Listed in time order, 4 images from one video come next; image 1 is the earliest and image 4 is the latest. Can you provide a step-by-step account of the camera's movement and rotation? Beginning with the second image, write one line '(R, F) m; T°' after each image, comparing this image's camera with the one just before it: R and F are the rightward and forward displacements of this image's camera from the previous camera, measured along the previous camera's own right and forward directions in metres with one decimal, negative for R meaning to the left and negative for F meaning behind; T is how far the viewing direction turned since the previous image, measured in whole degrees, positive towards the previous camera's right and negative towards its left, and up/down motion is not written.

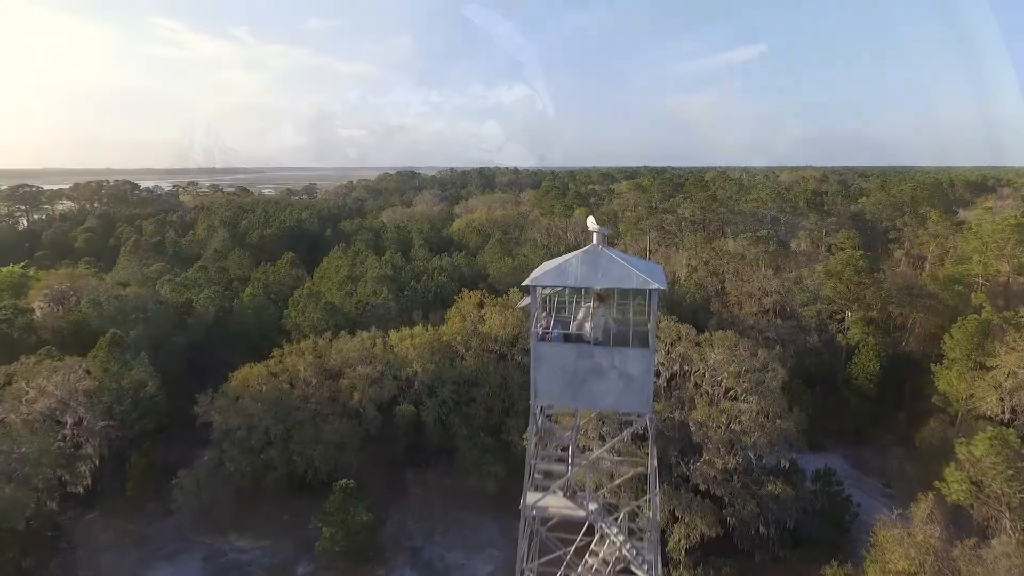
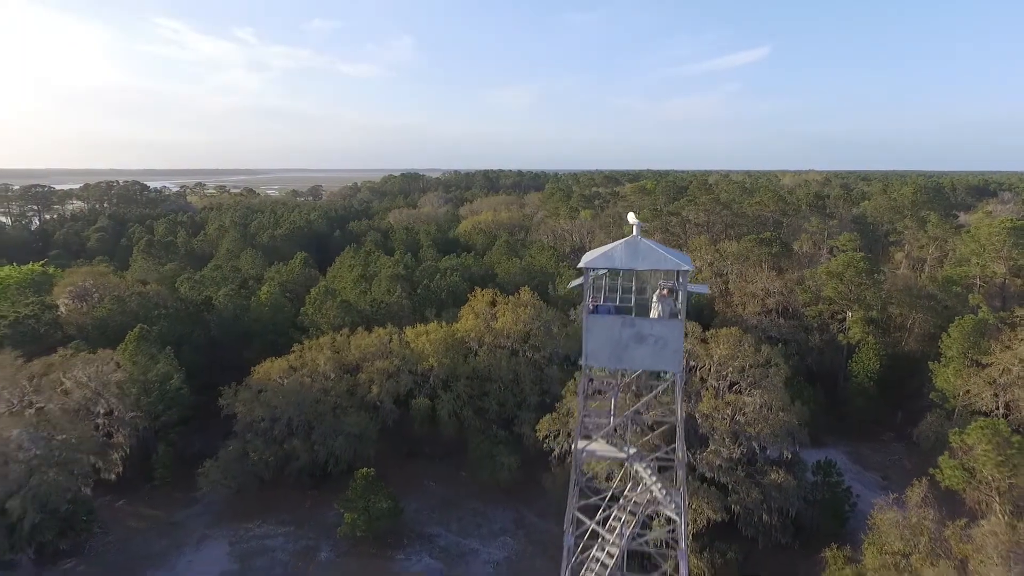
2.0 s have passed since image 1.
(-0.3, -0.5) m; 0°
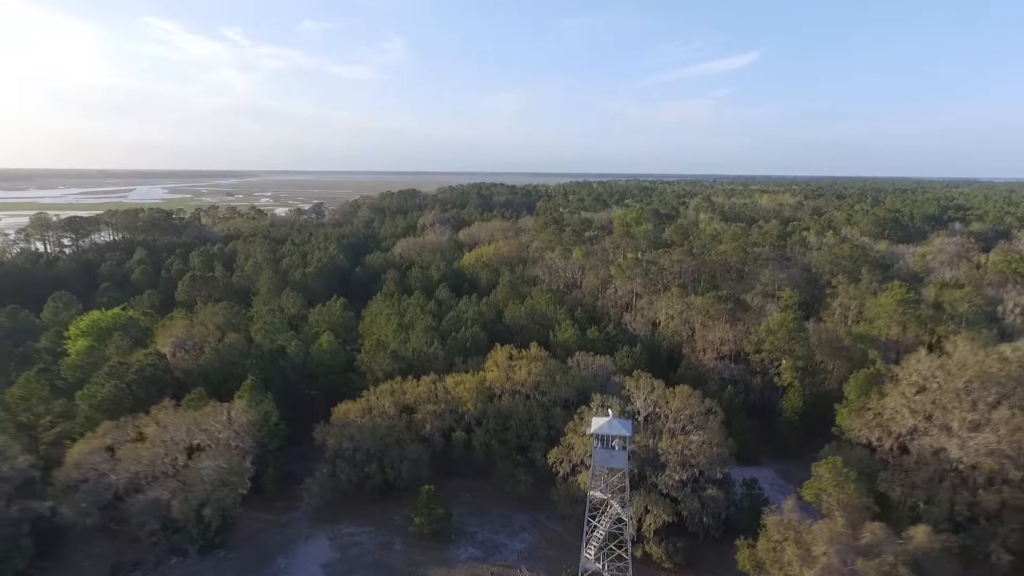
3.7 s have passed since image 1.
(-0.9, -5.3) m; +1°
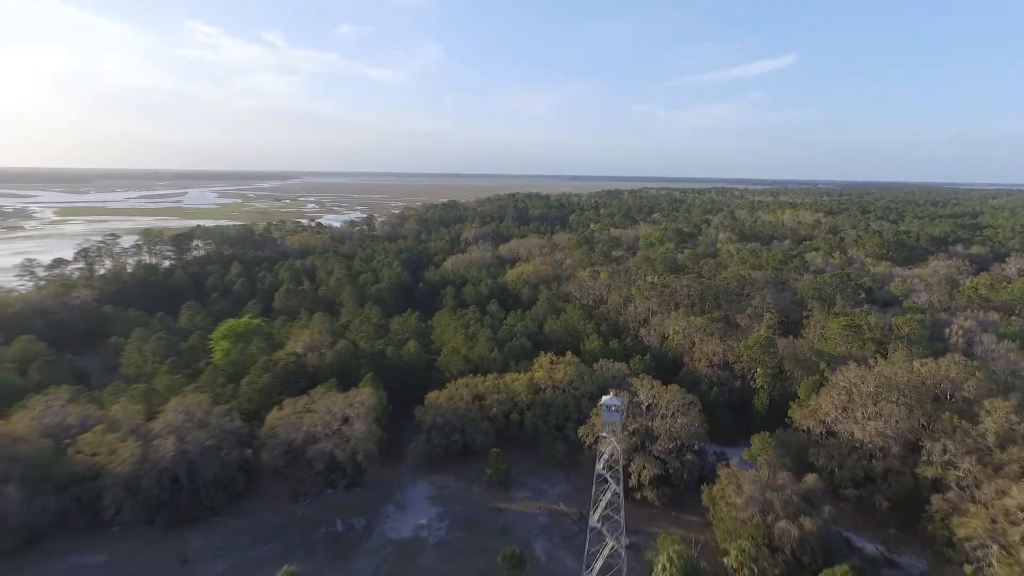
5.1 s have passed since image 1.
(-0.6, -8.3) m; -3°
